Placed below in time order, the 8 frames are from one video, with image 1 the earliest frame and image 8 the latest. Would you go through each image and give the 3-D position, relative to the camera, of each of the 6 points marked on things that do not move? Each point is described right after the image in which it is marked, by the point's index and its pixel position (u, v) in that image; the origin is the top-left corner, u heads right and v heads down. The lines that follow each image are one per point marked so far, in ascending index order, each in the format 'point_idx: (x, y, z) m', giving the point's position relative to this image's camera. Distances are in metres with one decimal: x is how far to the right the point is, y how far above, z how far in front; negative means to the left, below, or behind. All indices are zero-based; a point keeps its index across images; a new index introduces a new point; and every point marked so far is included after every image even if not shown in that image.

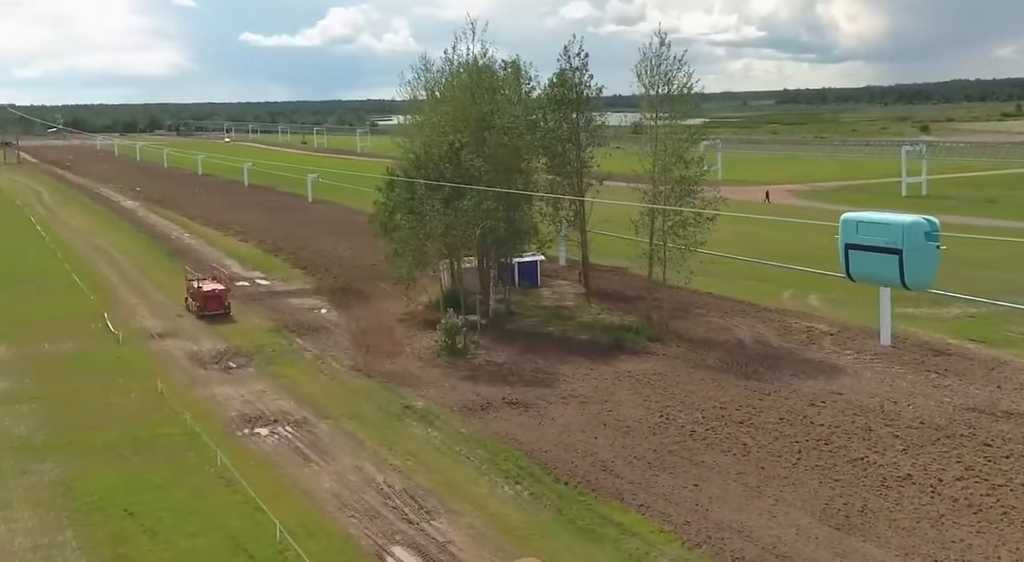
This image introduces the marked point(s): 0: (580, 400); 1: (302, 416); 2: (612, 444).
0: (+1.2, -2.1, +18.1) m
1: (-3.8, -2.4, +18.0) m
2: (+1.5, -2.5, +15.4) m
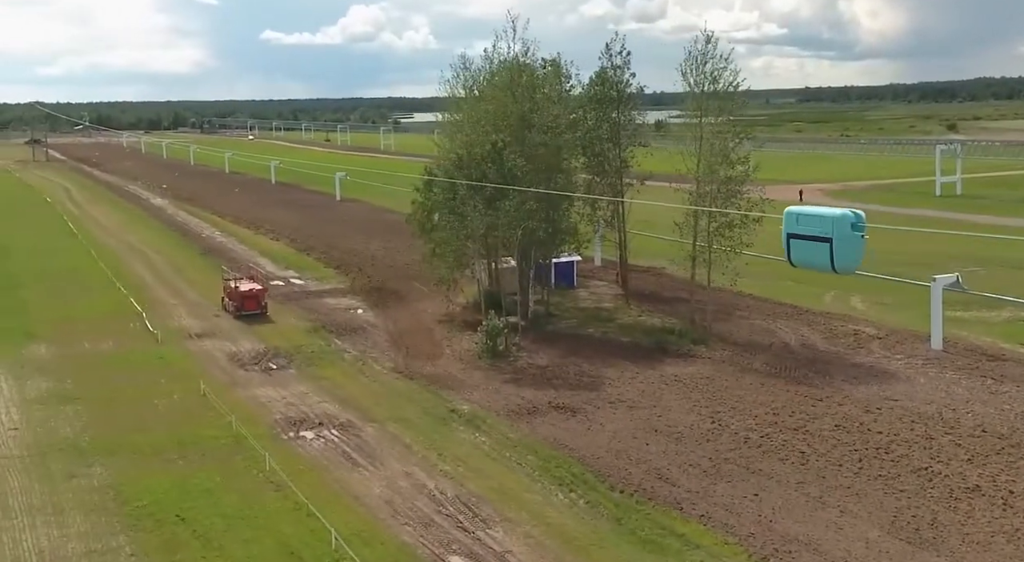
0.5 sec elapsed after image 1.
0: (+2.1, -2.2, +17.9) m
1: (-2.9, -2.5, +17.9) m
2: (+2.3, -2.6, +15.1) m
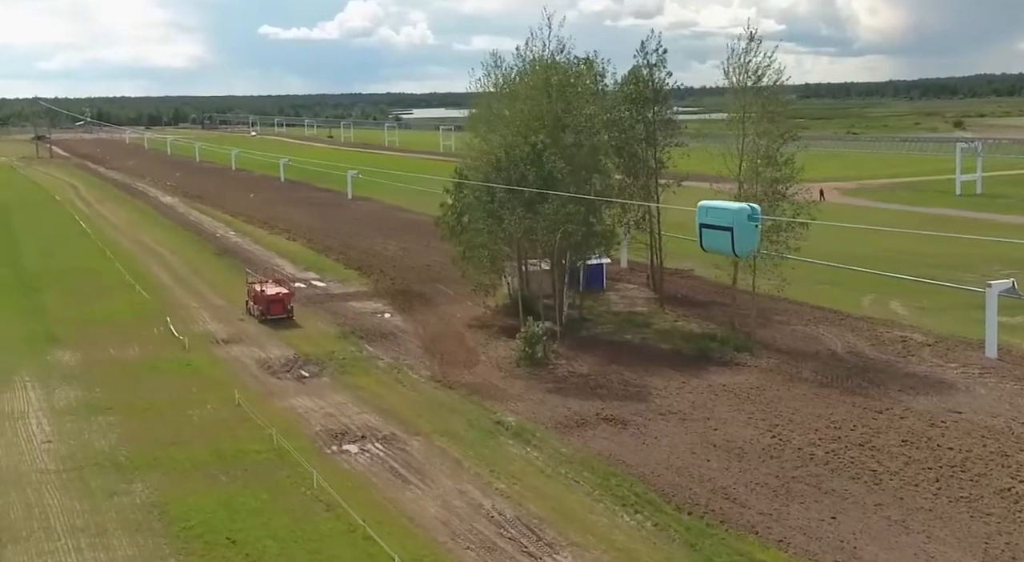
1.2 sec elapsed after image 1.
0: (+2.9, -2.3, +17.3) m
1: (-2.1, -2.6, +17.3) m
2: (+3.1, -2.7, +14.6) m
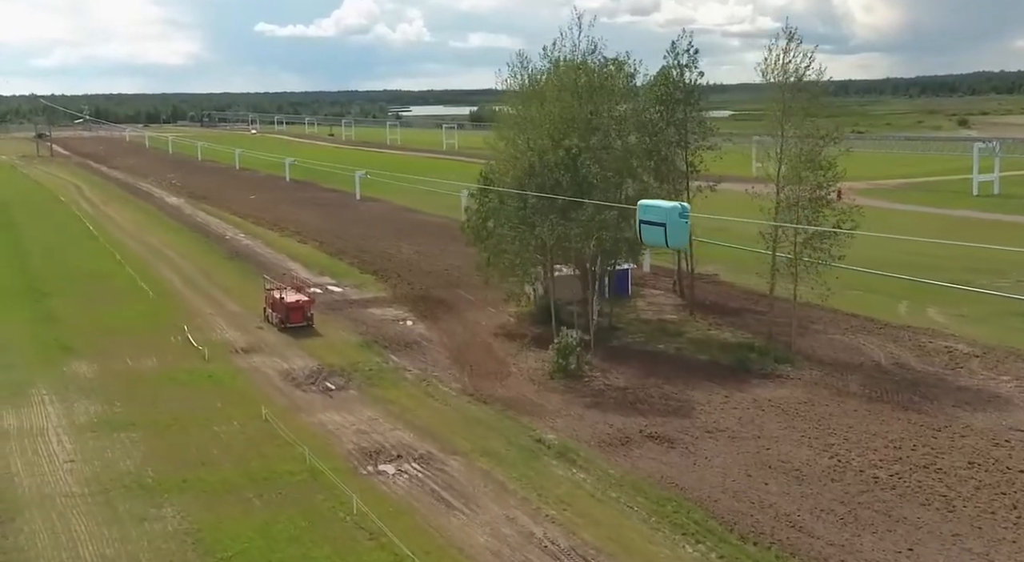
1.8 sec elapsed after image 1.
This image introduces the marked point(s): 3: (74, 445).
0: (+3.6, -2.5, +16.6) m
1: (-1.4, -2.8, +16.7) m
2: (+3.8, -2.9, +13.9) m
3: (-7.7, -2.9, +17.6) m
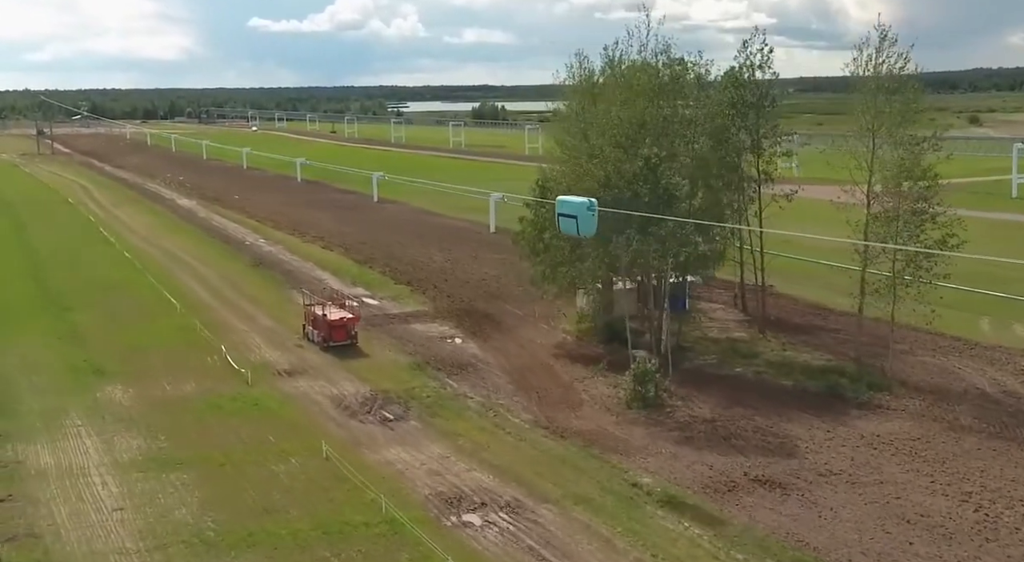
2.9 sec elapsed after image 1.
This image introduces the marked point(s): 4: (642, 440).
0: (+5.0, -3.0, +15.1) m
1: (0.0, -3.2, +15.1) m
2: (+5.2, -3.3, +12.3) m
3: (-6.3, -3.3, +16.1) m
4: (+2.3, -2.8, +17.4) m
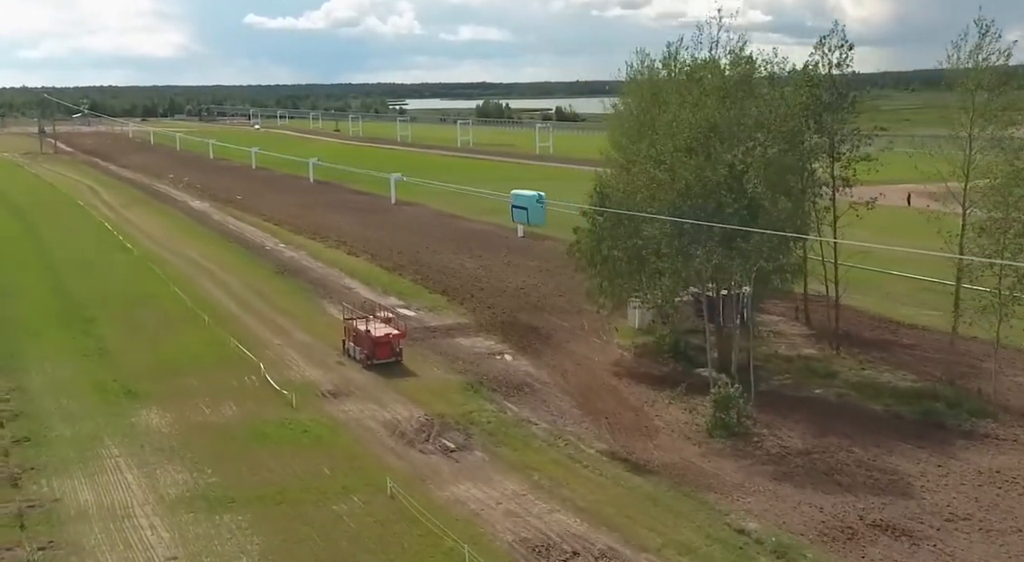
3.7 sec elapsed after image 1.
0: (+6.3, -3.3, +13.6) m
1: (+1.3, -3.6, +13.6) m
2: (+6.5, -3.7, +10.8) m
3: (-5.0, -3.7, +14.6) m
4: (+3.5, -3.1, +16.0) m
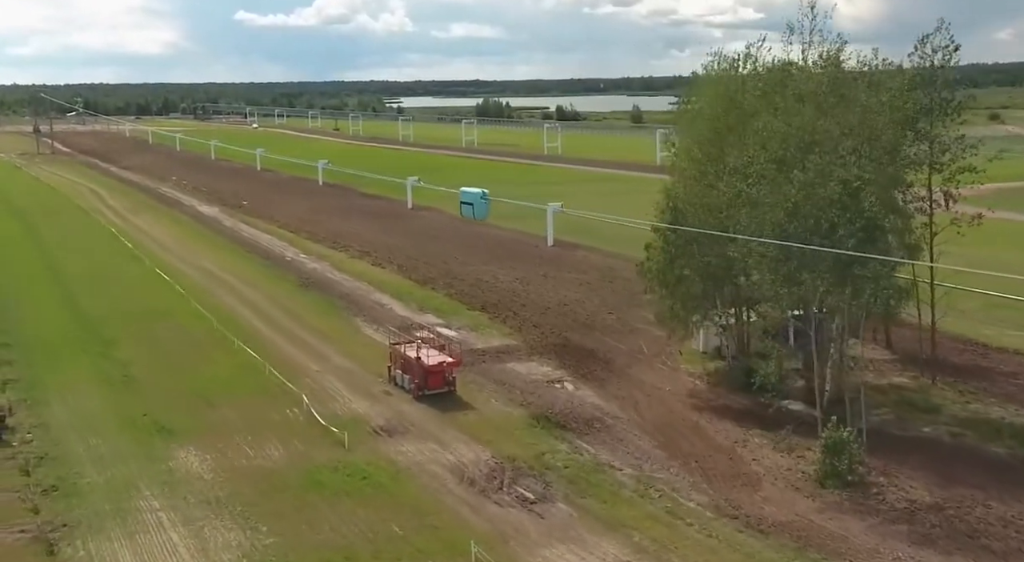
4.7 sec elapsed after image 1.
0: (+7.7, -3.8, +11.7) m
1: (+2.7, -4.1, +11.8) m
2: (+7.9, -4.2, +9.0) m
3: (-3.6, -4.2, +12.8) m
4: (+5.0, -3.6, +14.1) m
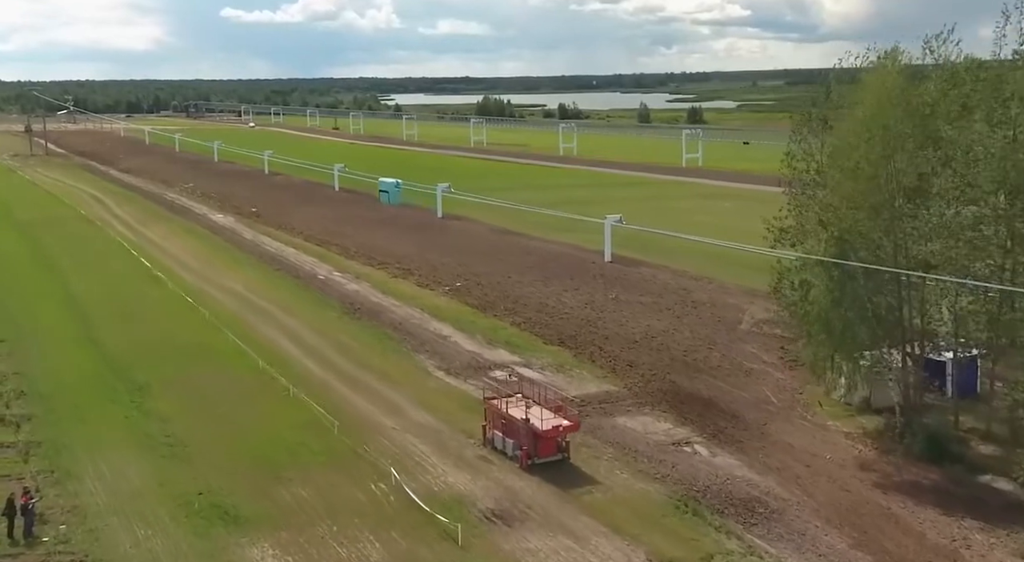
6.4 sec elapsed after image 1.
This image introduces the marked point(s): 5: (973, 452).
0: (+10.1, -4.6, +8.1) m
1: (+5.1, -4.9, +8.1) m
2: (+10.3, -5.0, +5.3) m
3: (-1.2, -5.1, +9.1) m
4: (+7.3, -4.4, +10.4) m
5: (+7.8, -2.9, +17.6) m
